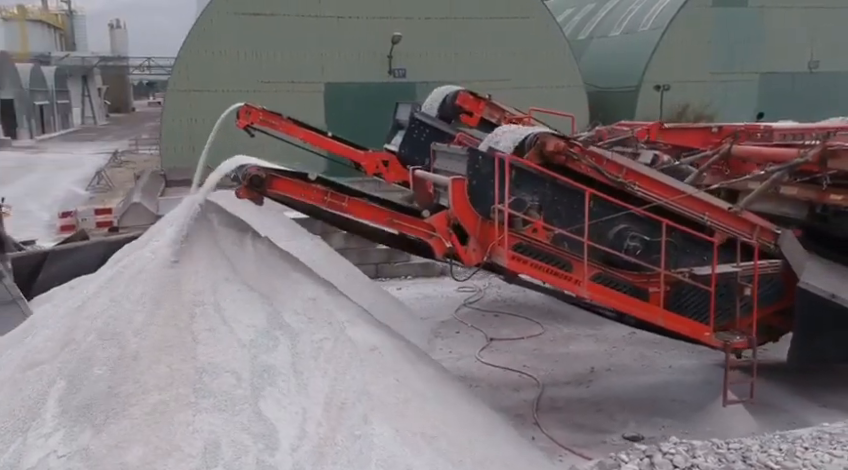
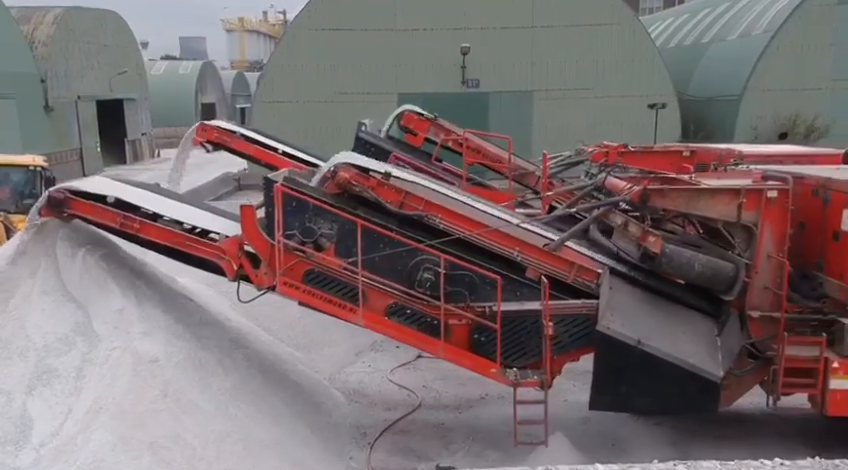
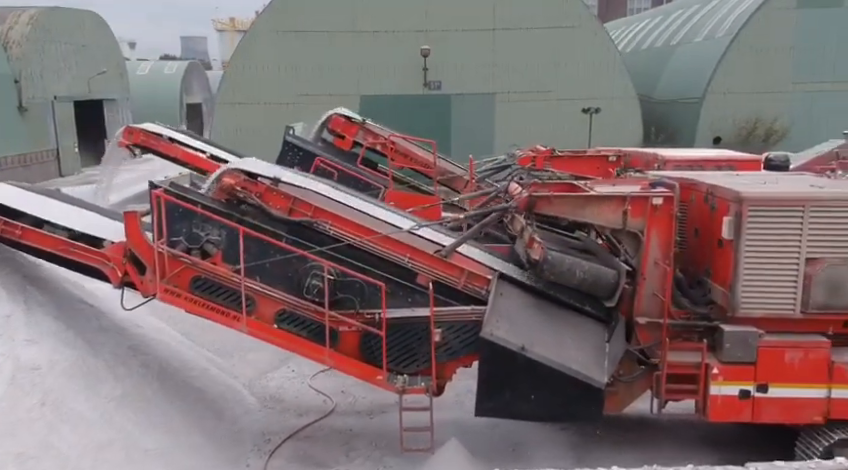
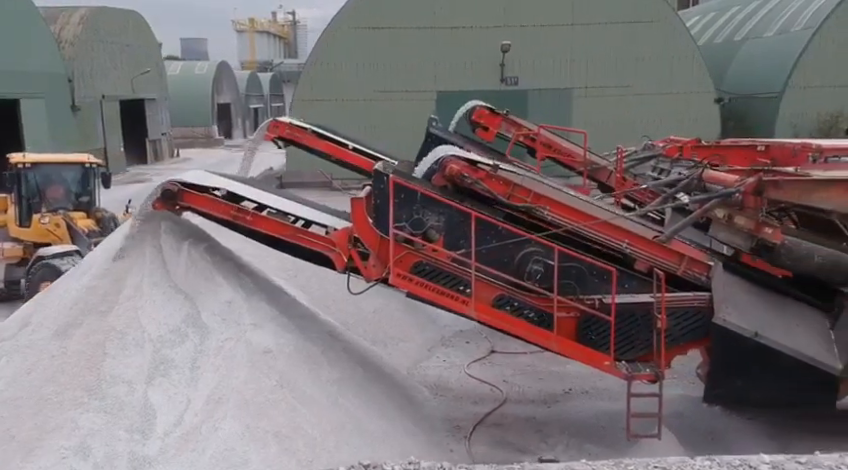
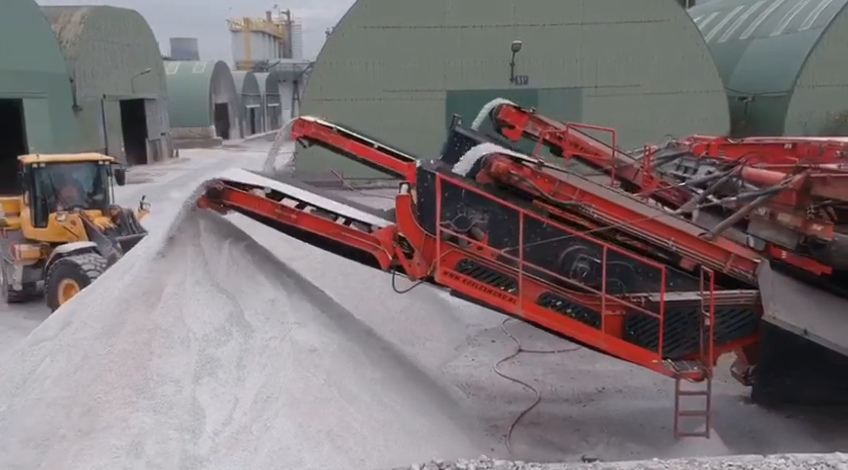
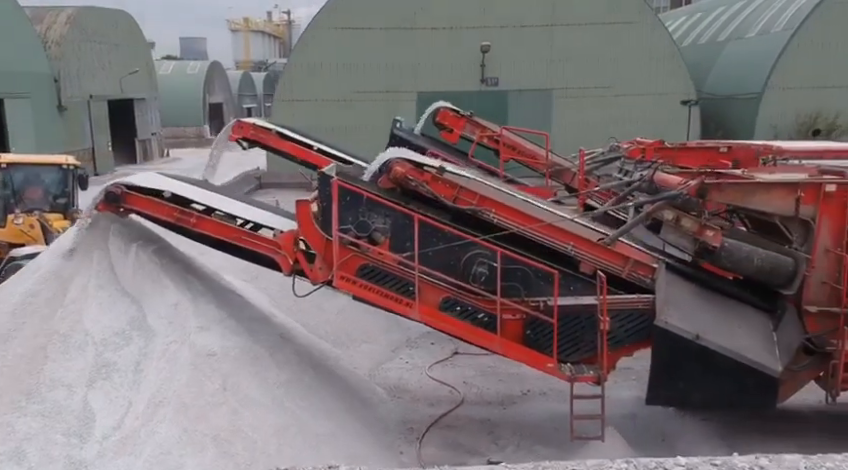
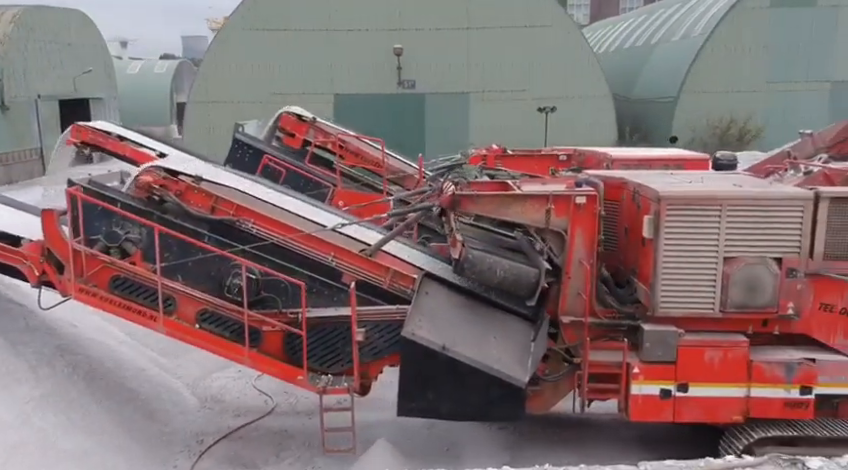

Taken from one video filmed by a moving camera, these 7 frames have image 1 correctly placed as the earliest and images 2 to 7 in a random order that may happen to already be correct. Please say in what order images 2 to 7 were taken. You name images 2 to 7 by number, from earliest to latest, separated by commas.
5, 4, 6, 2, 3, 7
